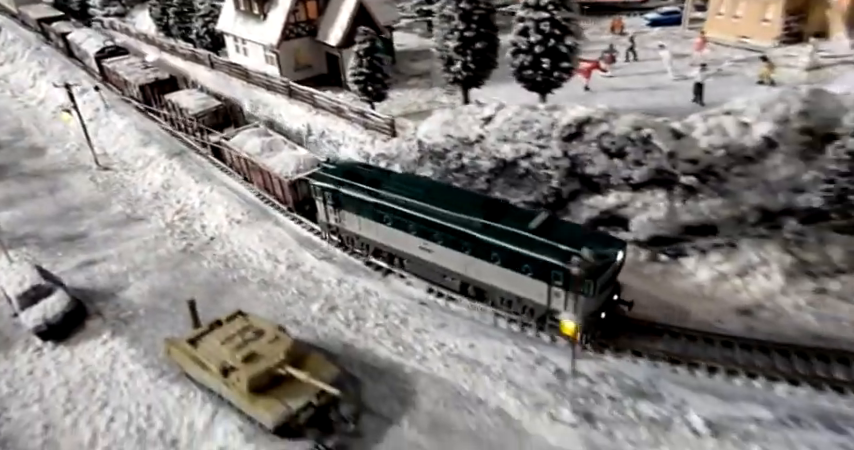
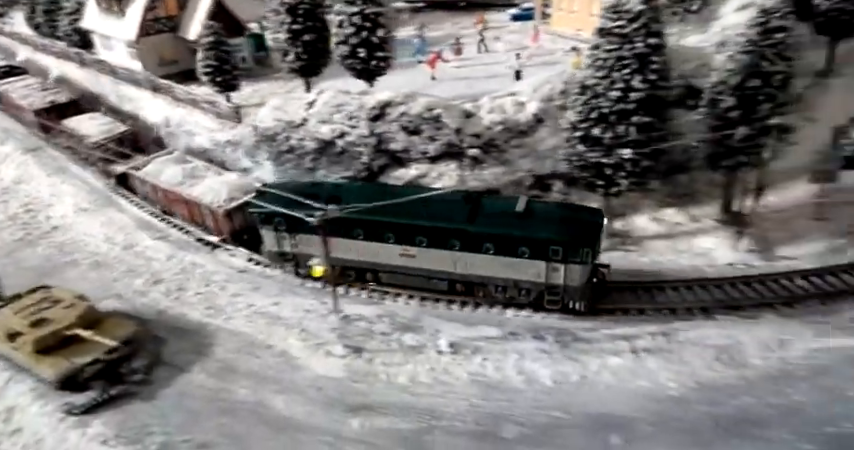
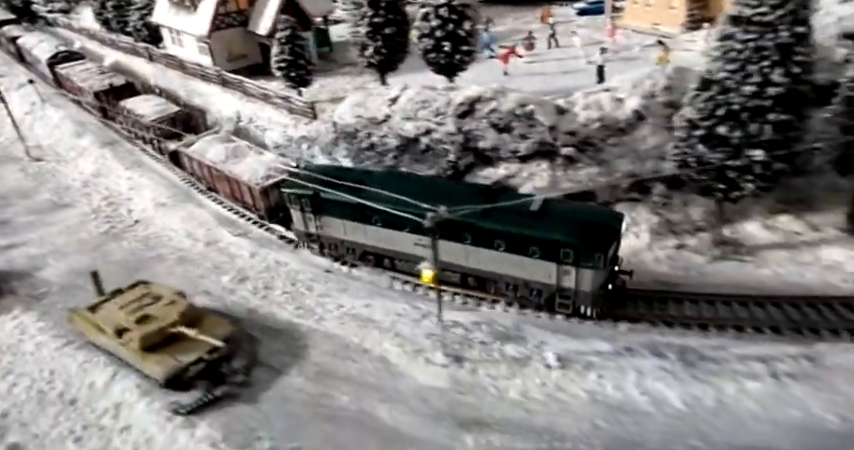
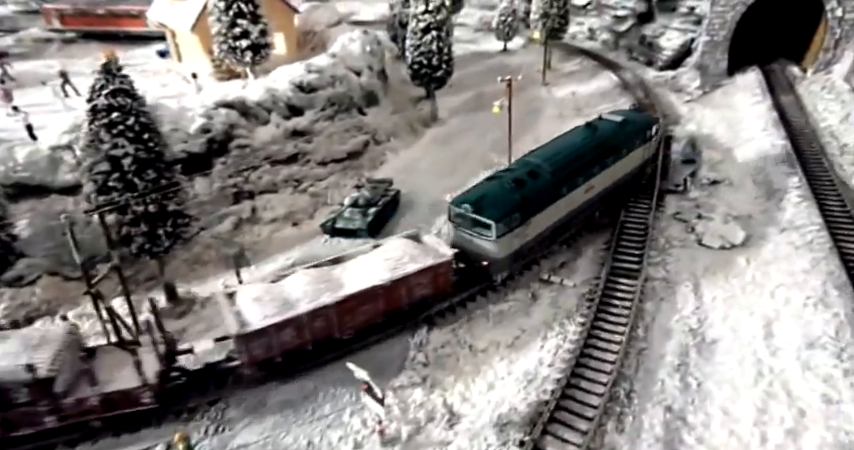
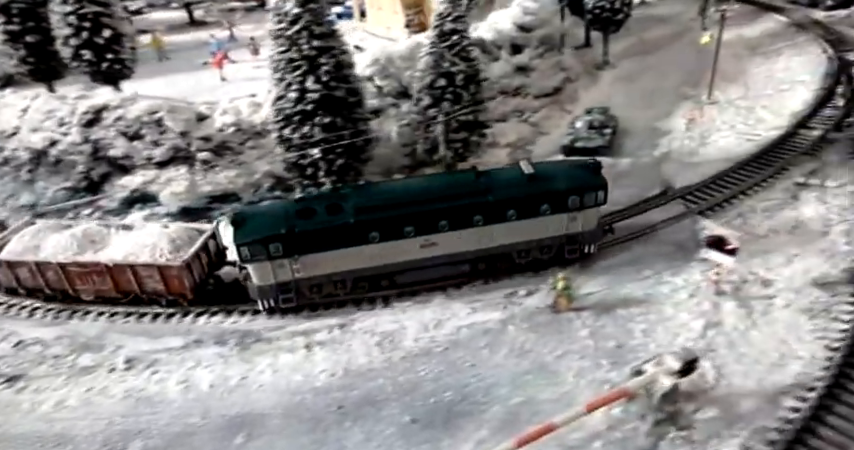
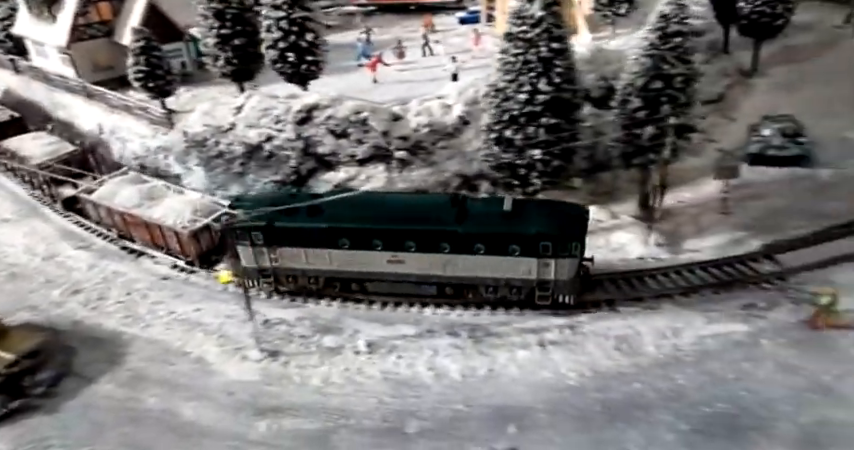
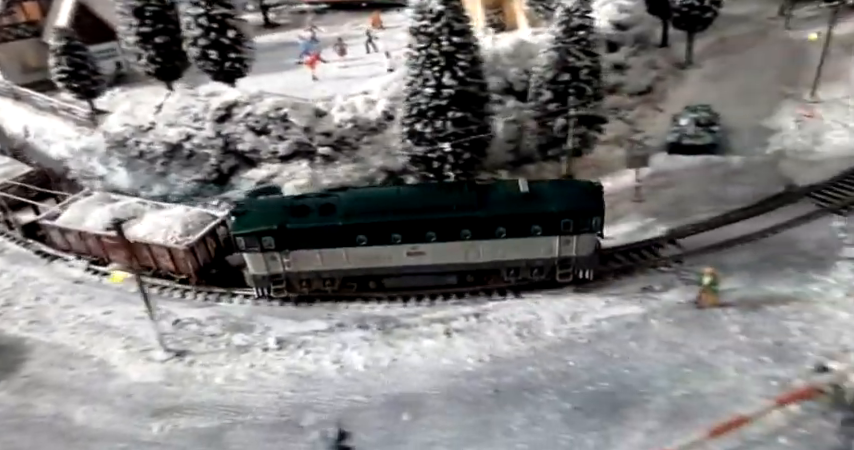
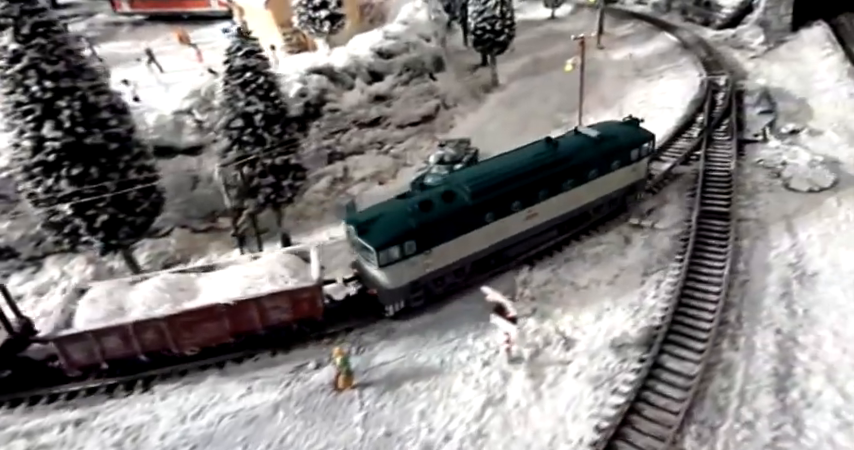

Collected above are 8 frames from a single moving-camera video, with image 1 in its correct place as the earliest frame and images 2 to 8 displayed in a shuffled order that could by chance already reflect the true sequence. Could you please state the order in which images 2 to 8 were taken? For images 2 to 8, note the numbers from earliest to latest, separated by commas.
3, 2, 6, 7, 5, 8, 4
